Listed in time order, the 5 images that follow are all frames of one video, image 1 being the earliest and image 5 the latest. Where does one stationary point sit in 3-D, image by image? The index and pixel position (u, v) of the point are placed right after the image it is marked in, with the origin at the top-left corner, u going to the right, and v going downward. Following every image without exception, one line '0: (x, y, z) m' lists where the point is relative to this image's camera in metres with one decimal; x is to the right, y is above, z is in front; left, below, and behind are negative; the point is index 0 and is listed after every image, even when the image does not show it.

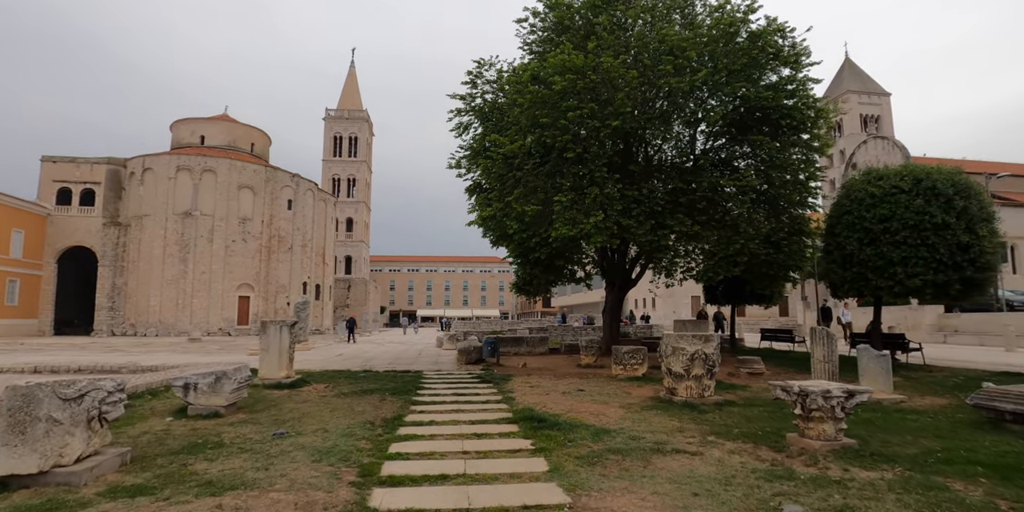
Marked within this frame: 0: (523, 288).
0: (+0.3, -0.9, +16.6) m
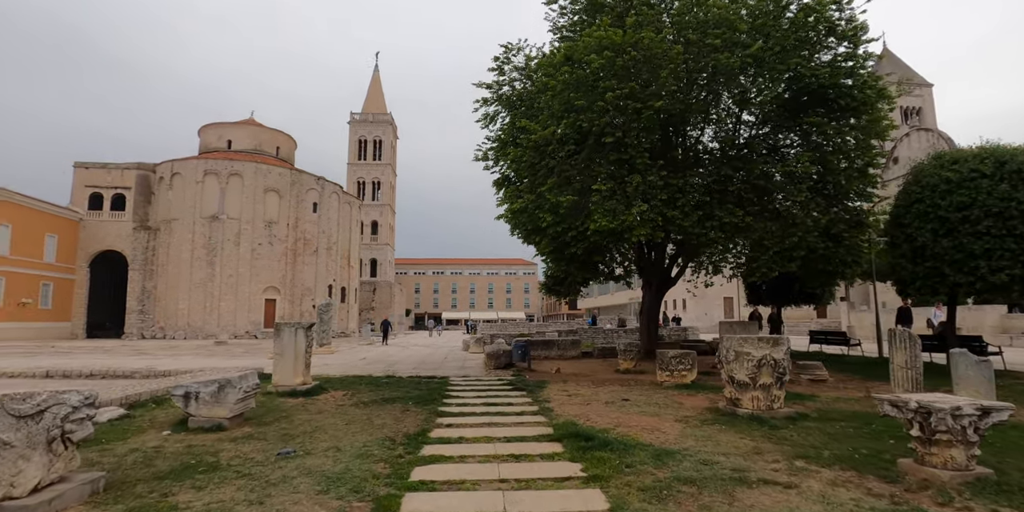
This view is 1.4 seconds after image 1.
0: (+1.2, -0.9, +15.6) m
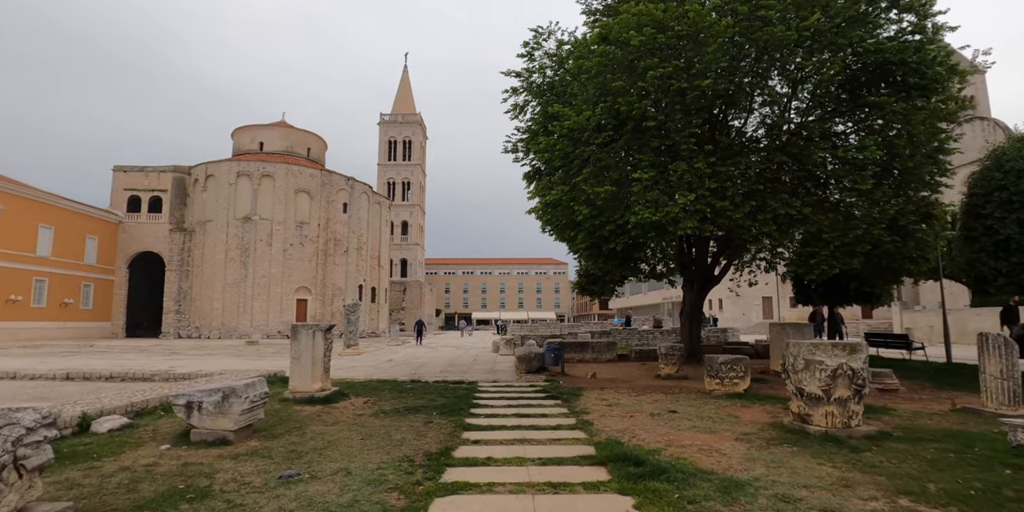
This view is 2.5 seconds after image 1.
0: (+2.0, -0.8, +14.7) m
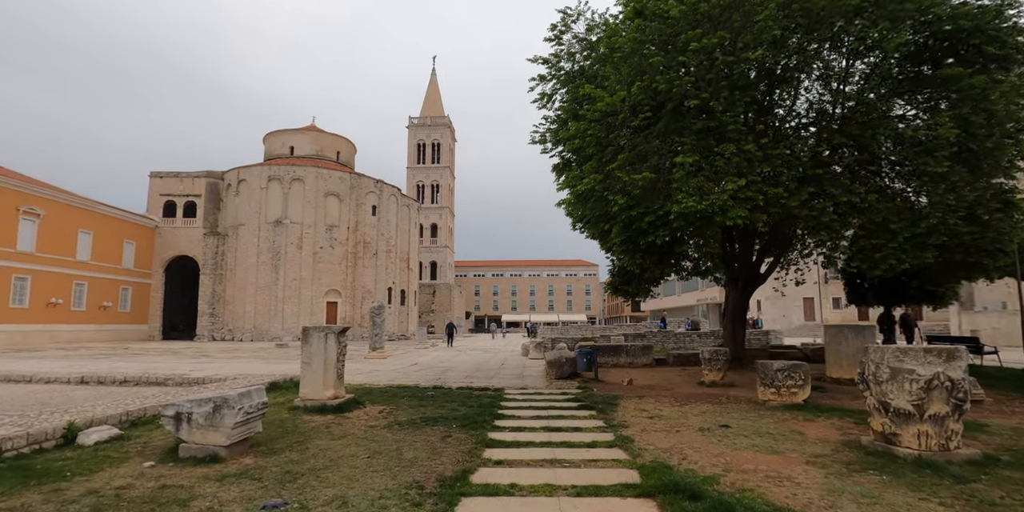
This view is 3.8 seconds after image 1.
0: (+2.7, -0.7, +13.7) m
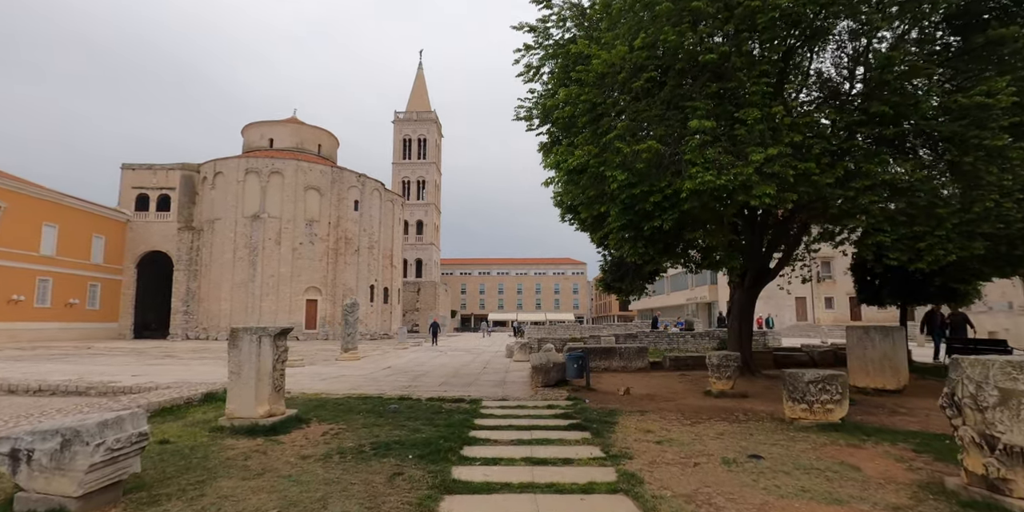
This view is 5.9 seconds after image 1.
0: (+2.3, -0.6, +12.3) m
